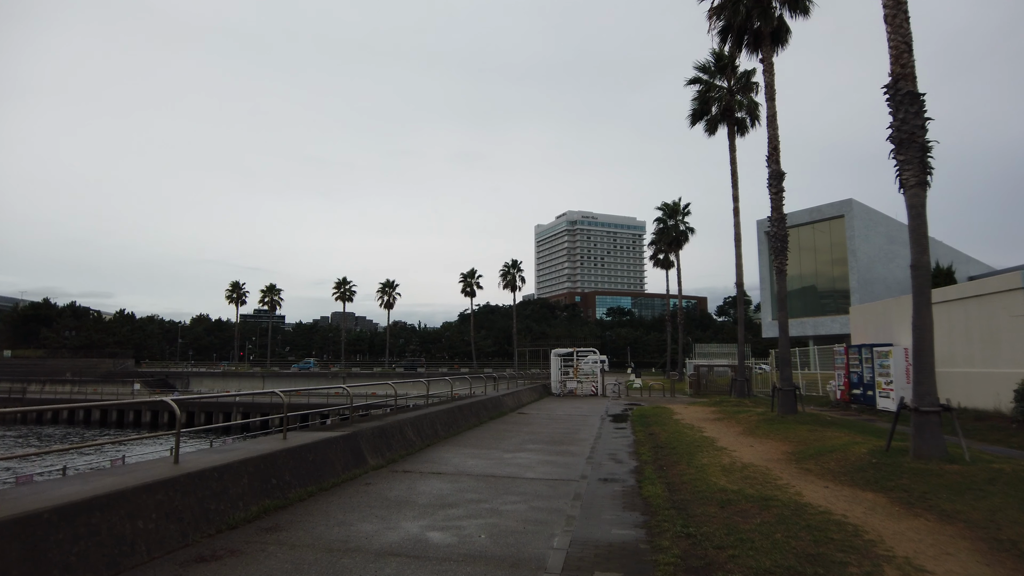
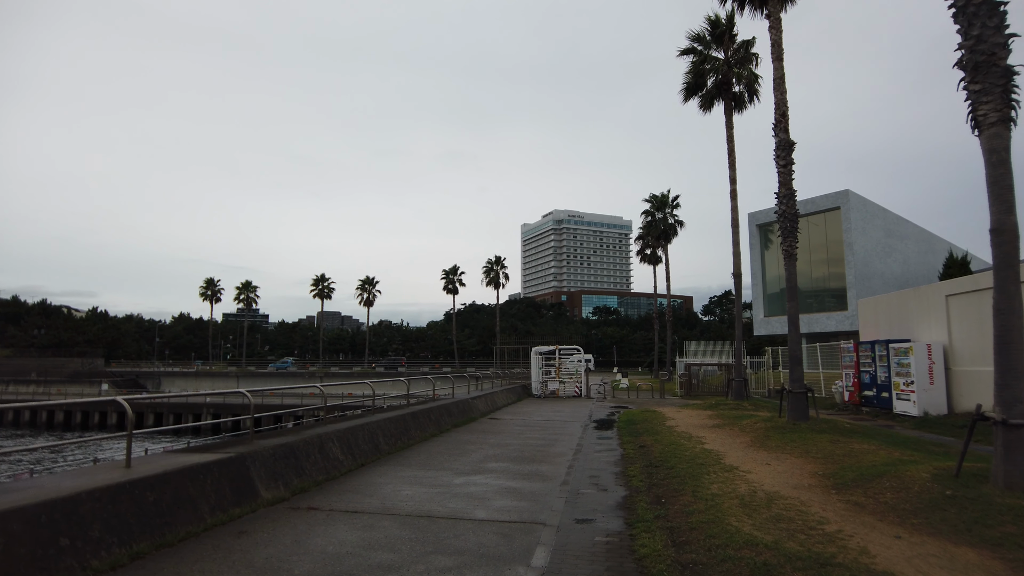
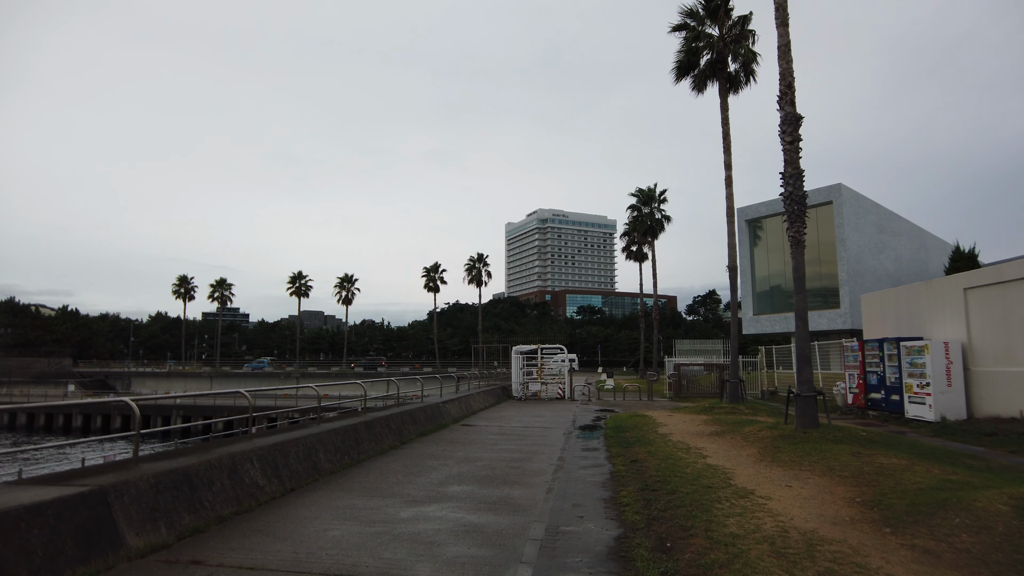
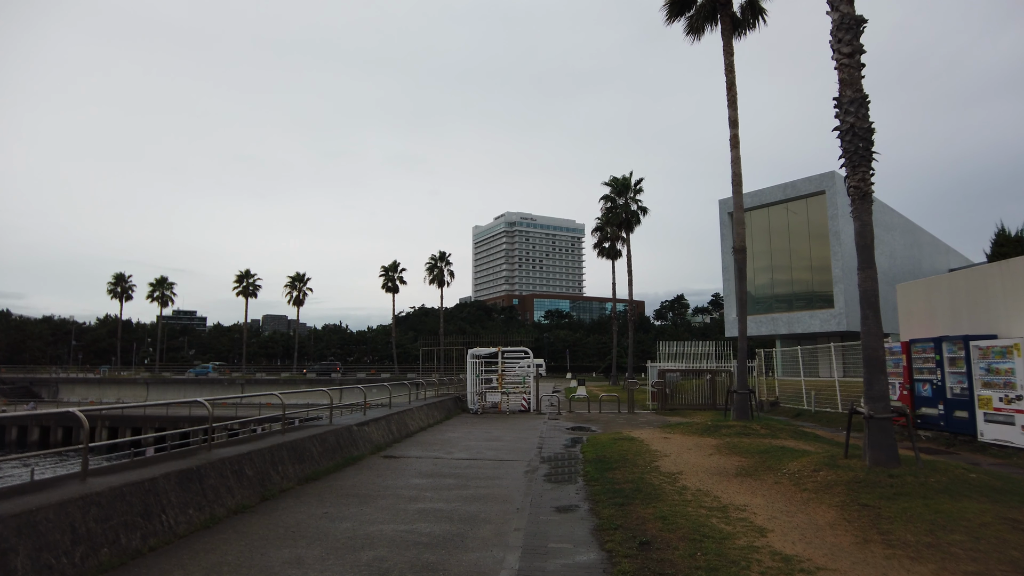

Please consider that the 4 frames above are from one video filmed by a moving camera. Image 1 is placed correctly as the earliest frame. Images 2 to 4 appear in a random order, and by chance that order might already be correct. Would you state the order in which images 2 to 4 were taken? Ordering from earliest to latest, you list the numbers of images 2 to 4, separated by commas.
2, 3, 4
